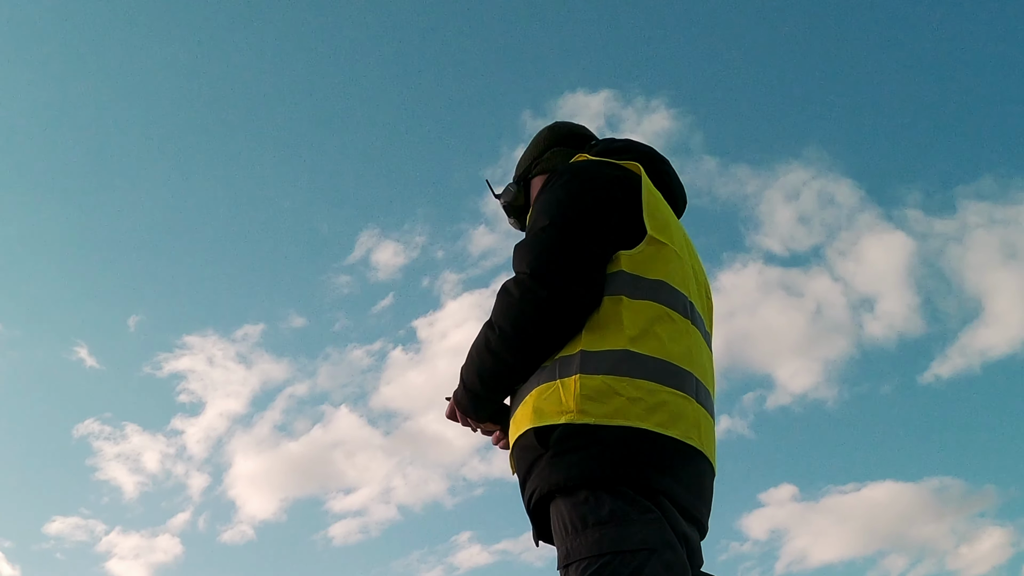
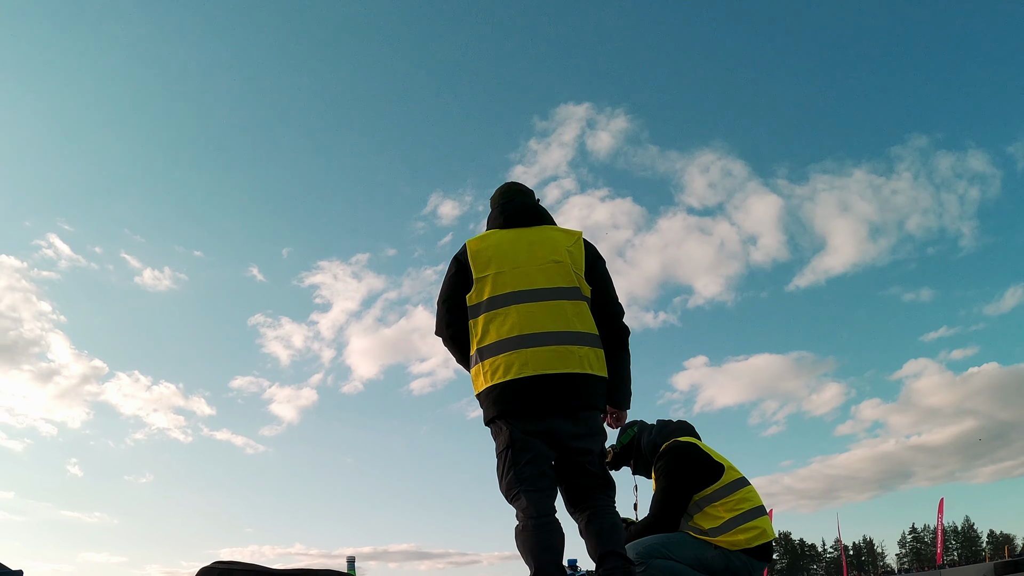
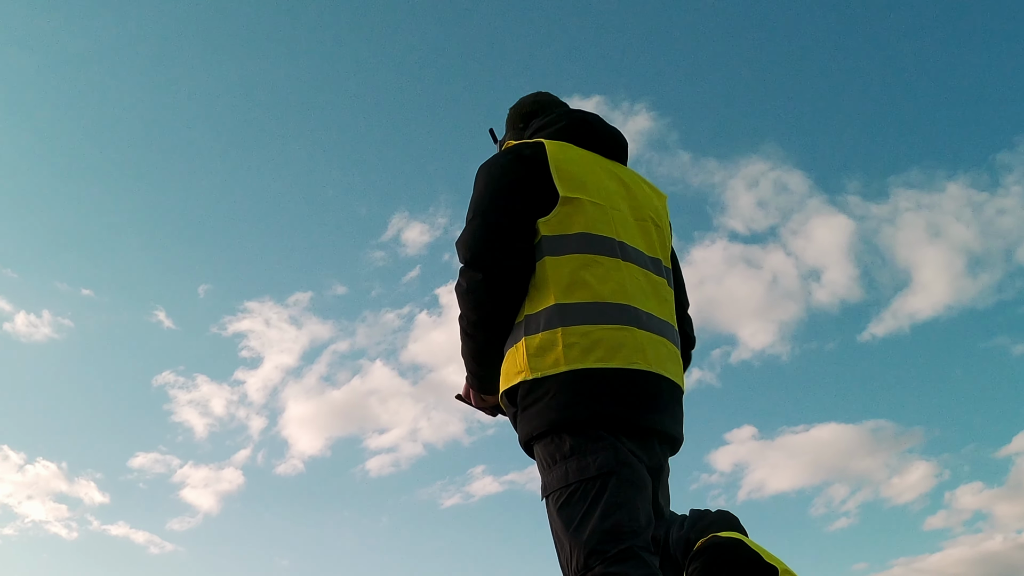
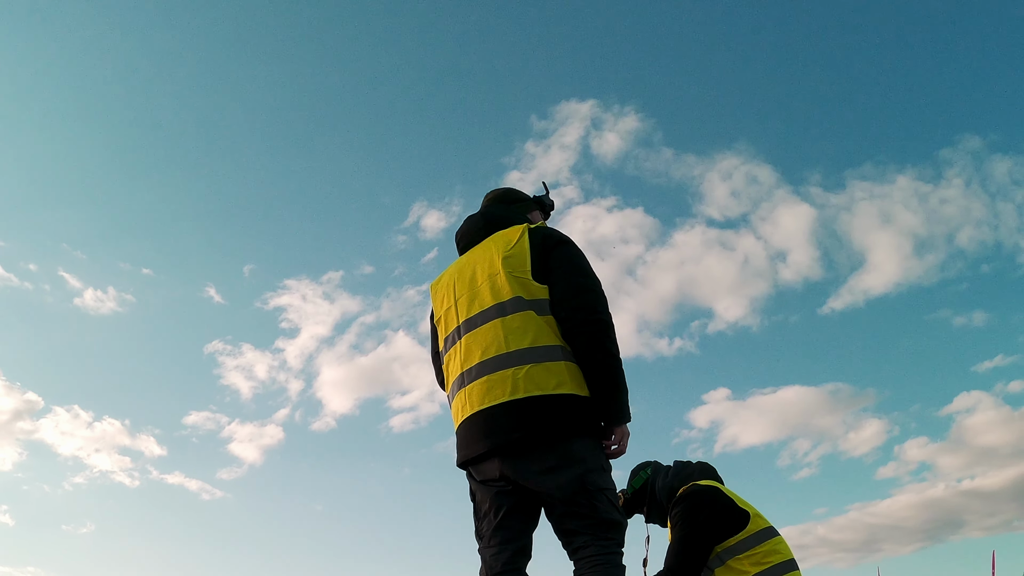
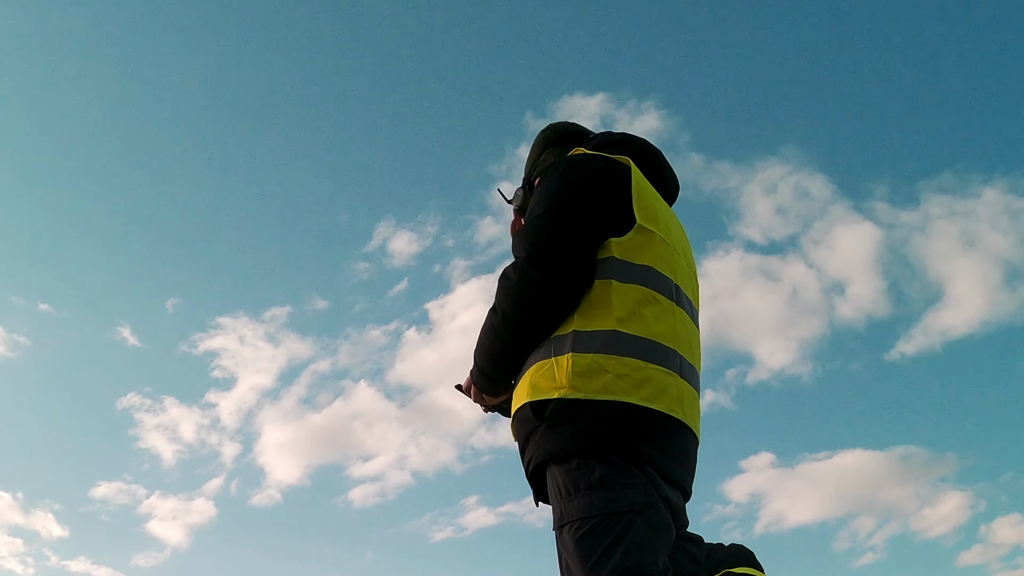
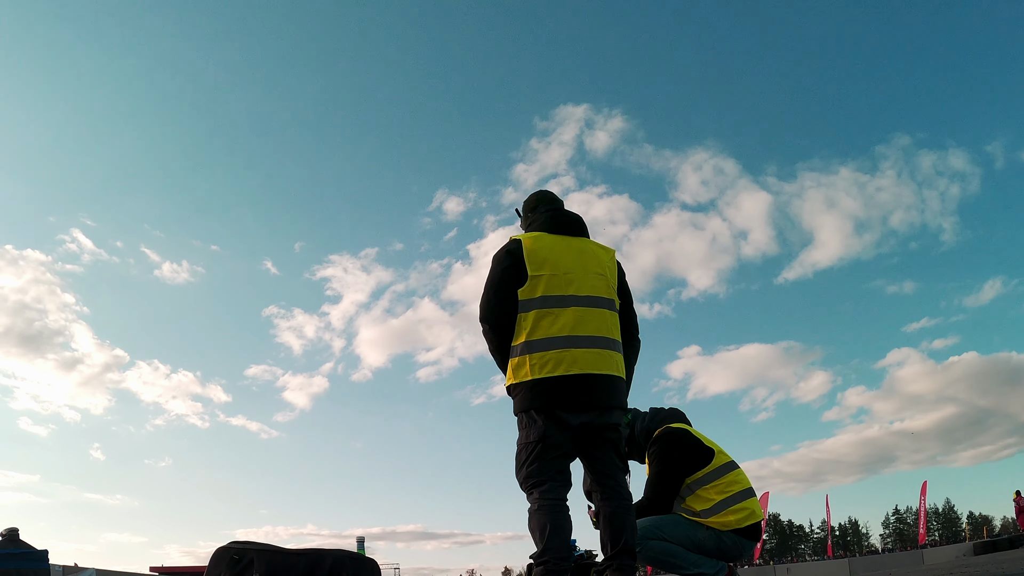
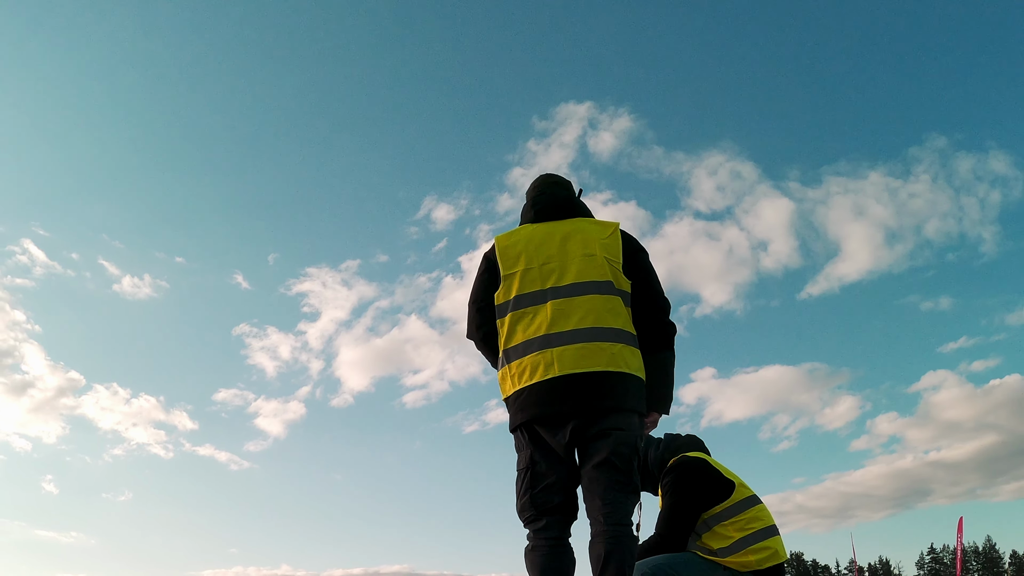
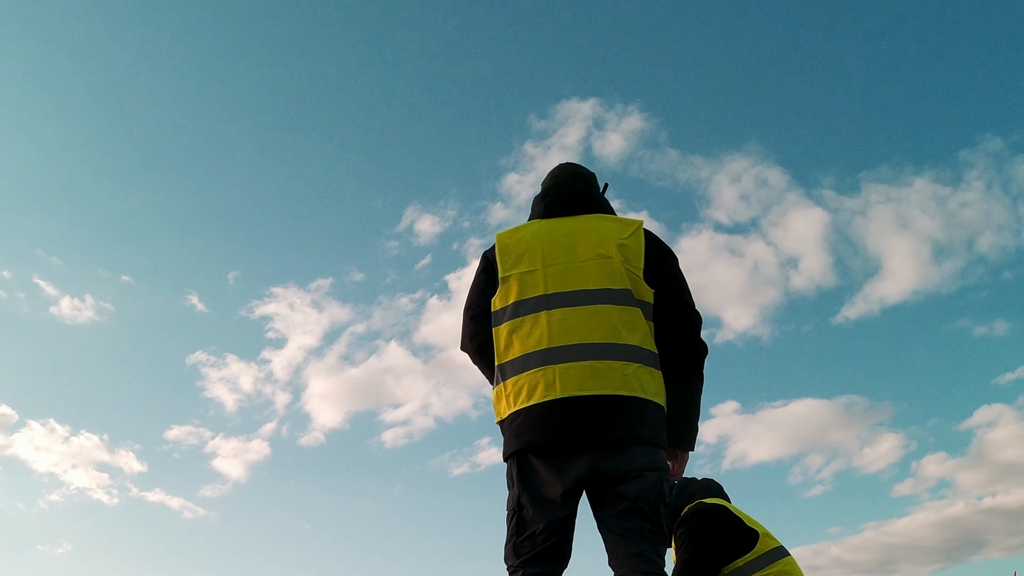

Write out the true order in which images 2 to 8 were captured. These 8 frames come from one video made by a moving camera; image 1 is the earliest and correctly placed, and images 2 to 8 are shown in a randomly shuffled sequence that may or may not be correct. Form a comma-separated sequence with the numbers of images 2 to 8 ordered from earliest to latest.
5, 3, 8, 4, 7, 2, 6
